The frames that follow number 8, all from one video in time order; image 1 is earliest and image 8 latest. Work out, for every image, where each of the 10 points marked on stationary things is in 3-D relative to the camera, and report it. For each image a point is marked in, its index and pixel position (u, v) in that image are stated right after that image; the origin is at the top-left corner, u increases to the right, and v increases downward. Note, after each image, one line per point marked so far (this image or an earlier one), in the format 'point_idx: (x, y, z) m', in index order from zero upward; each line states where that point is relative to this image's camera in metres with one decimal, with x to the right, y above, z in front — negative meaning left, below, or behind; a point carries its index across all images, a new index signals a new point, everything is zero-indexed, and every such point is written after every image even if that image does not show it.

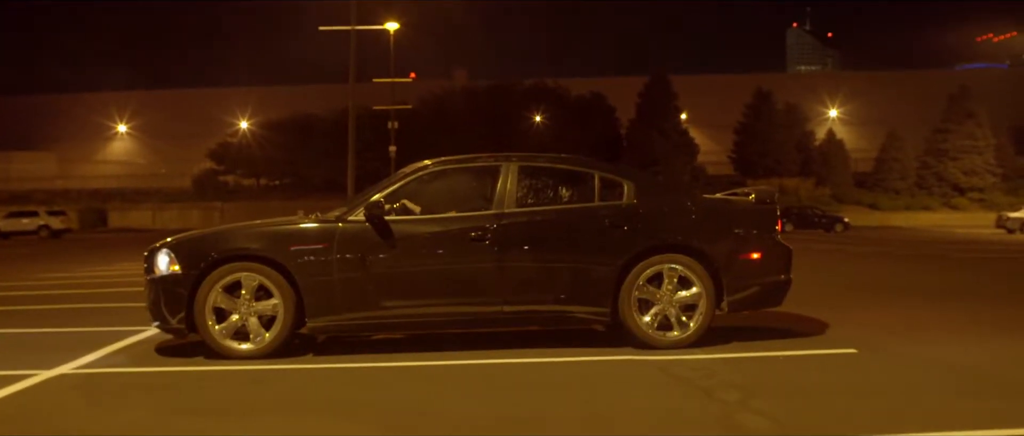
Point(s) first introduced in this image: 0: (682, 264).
0: (+1.3, -0.4, +8.8) m
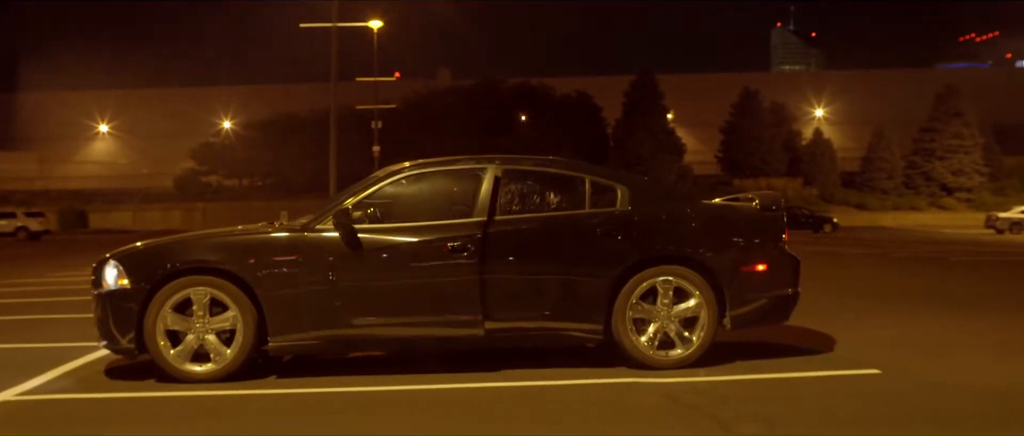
0: (+1.2, -0.4, +8.1) m
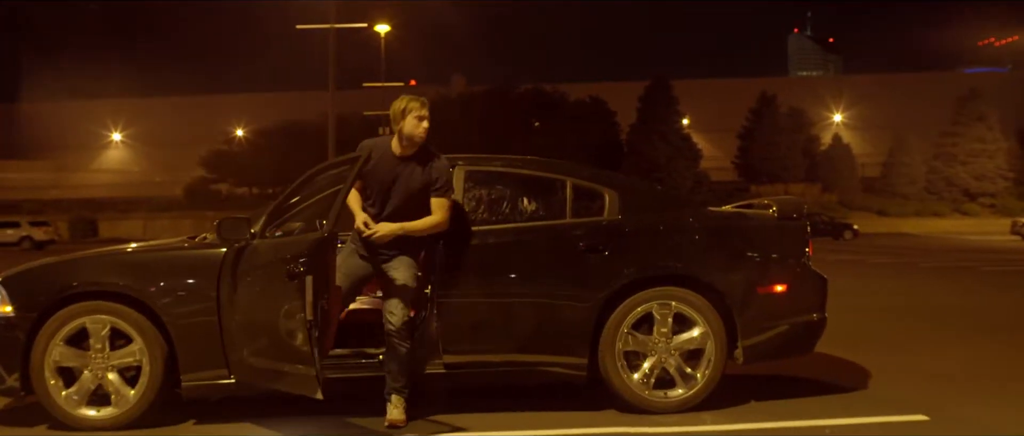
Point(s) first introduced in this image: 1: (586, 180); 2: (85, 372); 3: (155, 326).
0: (+1.0, -0.5, +6.7) m
1: (+0.4, +0.2, +6.9) m
2: (-2.4, -0.9, +6.5) m
3: (-2.0, -0.6, +6.5) m
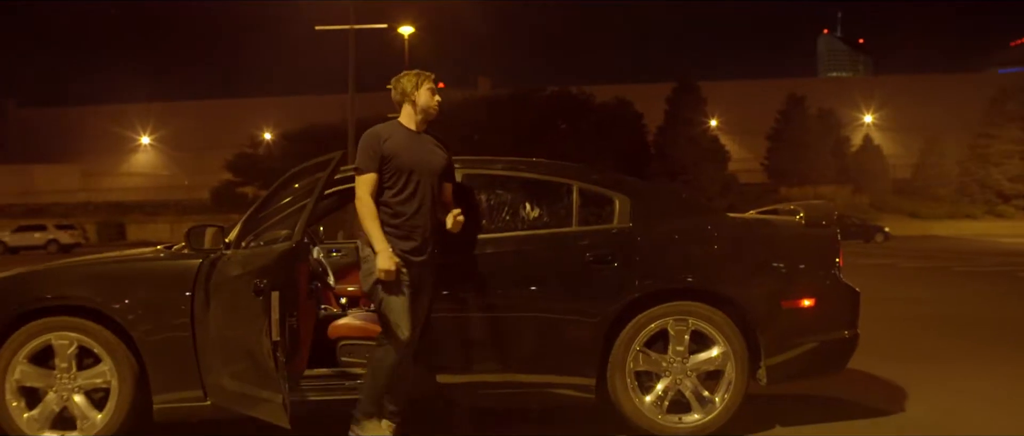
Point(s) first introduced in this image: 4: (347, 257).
0: (+1.0, -0.5, +6.1) m
1: (+0.4, +0.2, +6.3) m
2: (-2.4, -0.9, +6.0) m
3: (-2.0, -0.6, +6.0) m
4: (-1.1, -0.3, +7.8) m
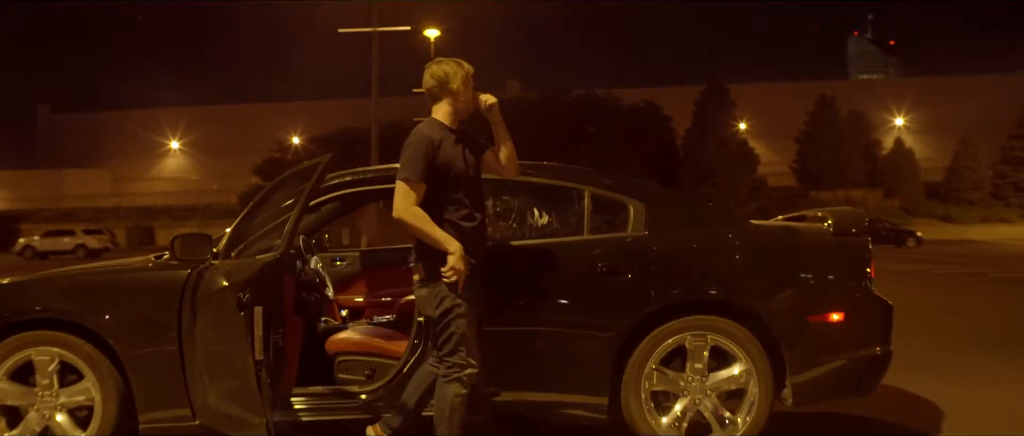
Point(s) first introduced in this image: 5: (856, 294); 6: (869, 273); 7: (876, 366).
0: (+1.0, -0.6, +5.7) m
1: (+0.5, +0.1, +5.9) m
2: (-2.4, -1.0, +5.7) m
3: (-2.0, -0.7, +5.7) m
4: (-1.0, -0.3, +7.5) m
5: (+1.8, -0.4, +5.9) m
6: (+1.9, -0.3, +6.0) m
7: (+1.9, -0.8, +5.9) m
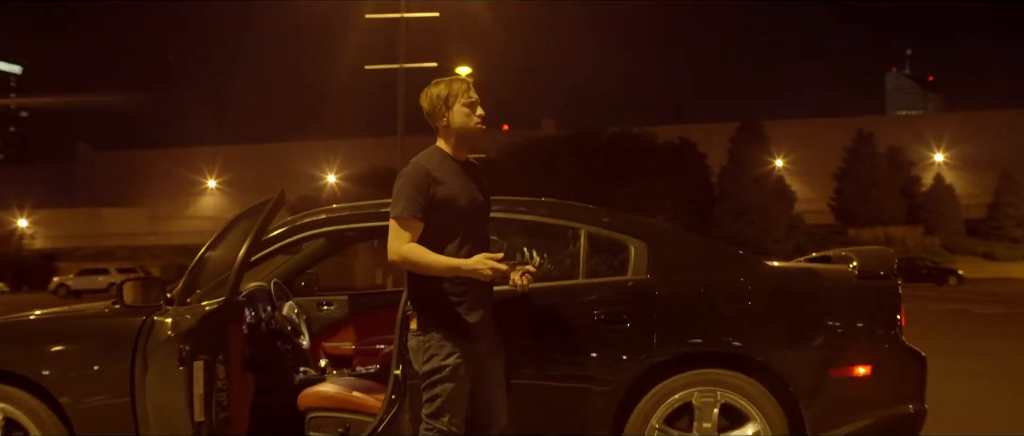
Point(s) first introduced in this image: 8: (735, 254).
0: (+1.0, -0.7, +5.1) m
1: (+0.4, 0.0, +5.4) m
2: (-2.4, -1.1, +5.2) m
3: (-2.0, -0.9, +5.2) m
4: (-1.0, -0.6, +7.0) m
5: (+1.7, -0.6, +5.3) m
6: (+1.8, -0.5, +5.4) m
7: (+1.8, -0.9, +5.3) m
8: (+1.1, -0.2, +5.4) m
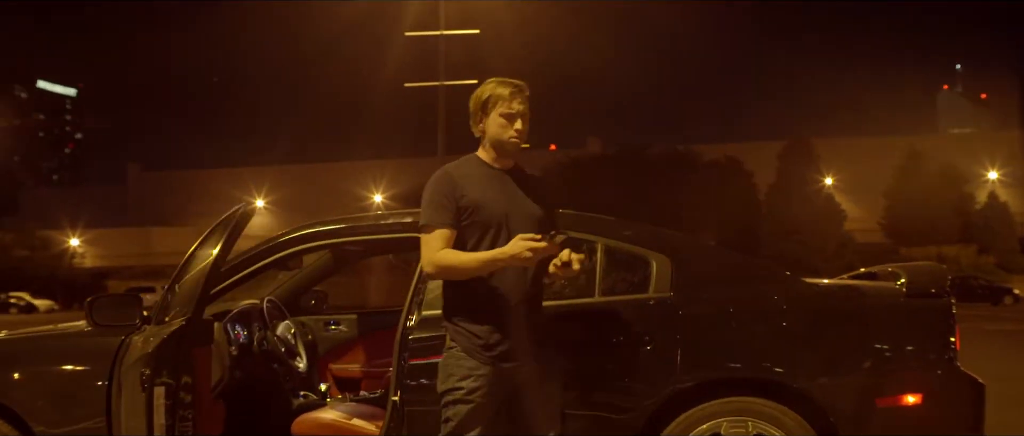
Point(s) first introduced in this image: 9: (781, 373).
0: (+1.0, -0.8, +4.6) m
1: (+0.5, -0.1, +4.9) m
2: (-2.4, -1.2, +4.8) m
3: (-2.0, -0.9, +4.8) m
4: (-0.9, -0.6, +6.5) m
5: (+1.8, -0.6, +4.7) m
6: (+1.9, -0.5, +4.8) m
7: (+1.9, -1.0, +4.7) m
8: (+1.1, -0.2, +4.9) m
9: (+1.0, -0.6, +4.6) m
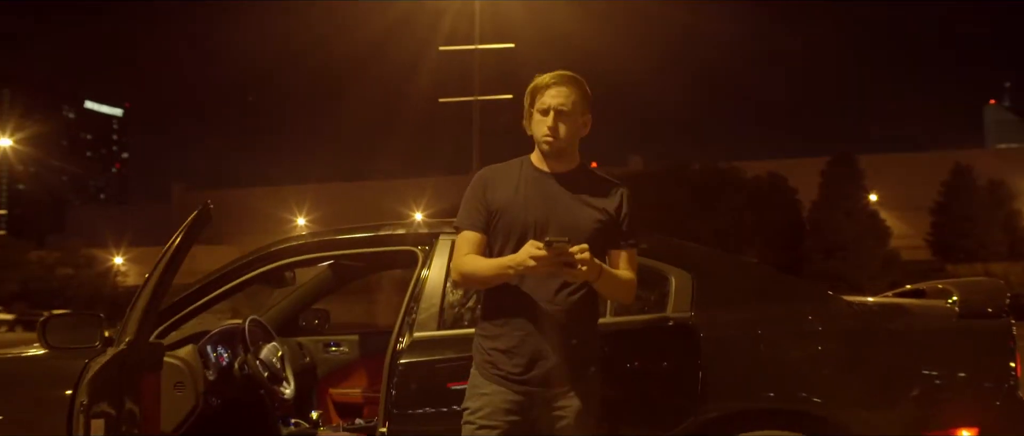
0: (+1.0, -0.8, +4.1) m
1: (+0.5, -0.1, +4.4) m
2: (-2.4, -1.2, +4.4) m
3: (-2.0, -1.0, +4.4) m
4: (-0.9, -0.7, +6.1) m
5: (+1.8, -0.7, +4.2) m
6: (+1.9, -0.6, +4.3) m
7: (+1.9, -1.0, +4.2) m
8: (+1.1, -0.3, +4.4) m
9: (+1.0, -0.6, +4.1) m
